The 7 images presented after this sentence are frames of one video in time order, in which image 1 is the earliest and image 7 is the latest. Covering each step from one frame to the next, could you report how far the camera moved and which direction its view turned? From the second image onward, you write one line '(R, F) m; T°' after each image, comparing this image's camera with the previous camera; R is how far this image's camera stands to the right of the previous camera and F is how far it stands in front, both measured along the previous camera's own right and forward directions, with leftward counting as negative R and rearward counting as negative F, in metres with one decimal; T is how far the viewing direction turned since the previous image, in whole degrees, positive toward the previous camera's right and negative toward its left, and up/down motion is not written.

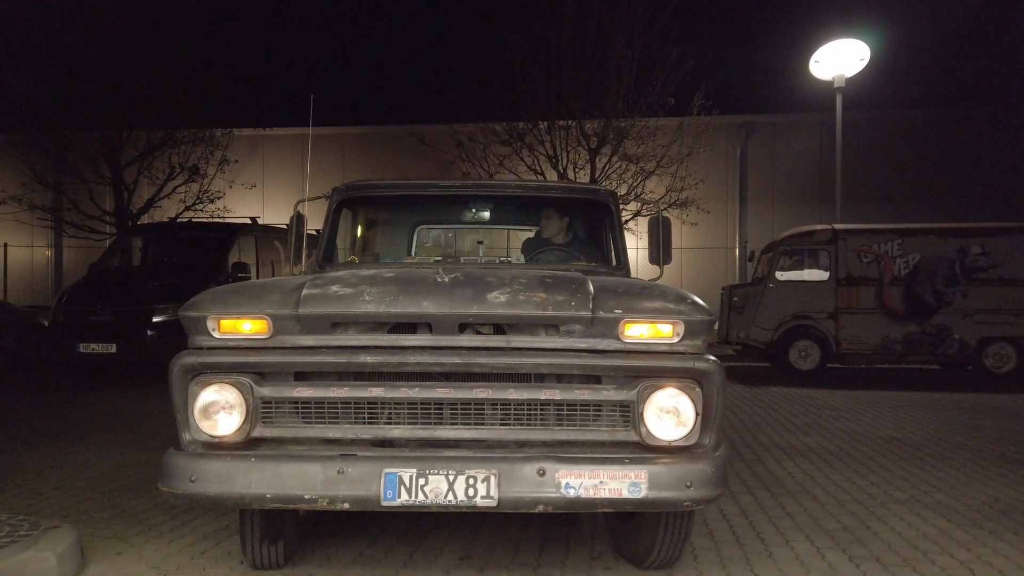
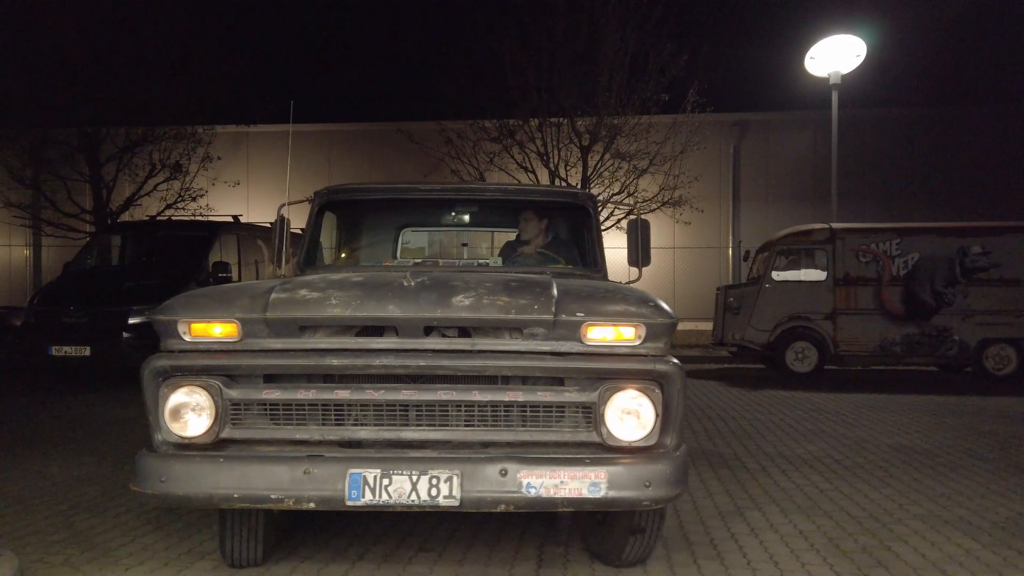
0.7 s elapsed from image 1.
(0.0, +0.4) m; +1°
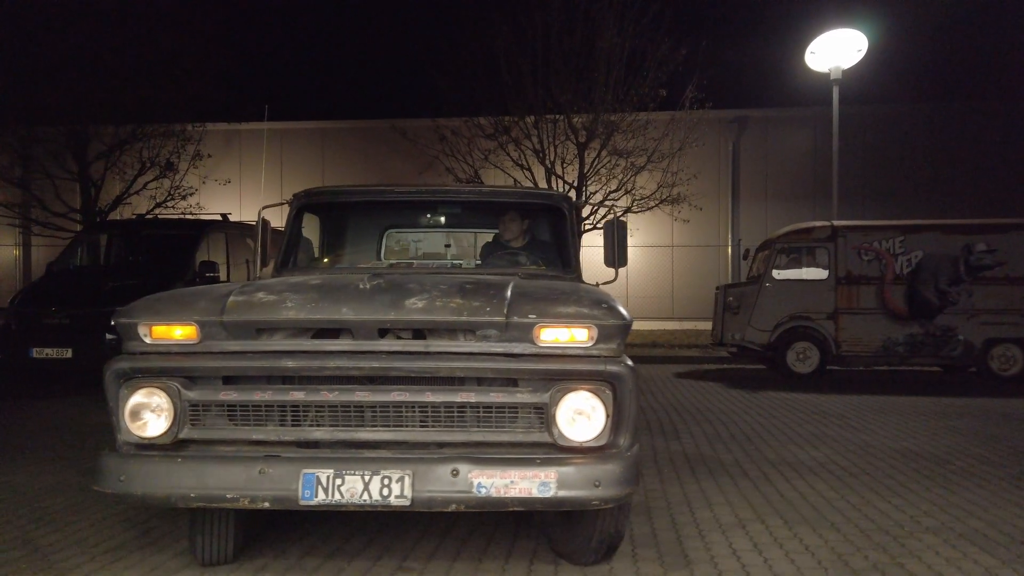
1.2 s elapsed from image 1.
(+0.1, +0.3) m; 0°
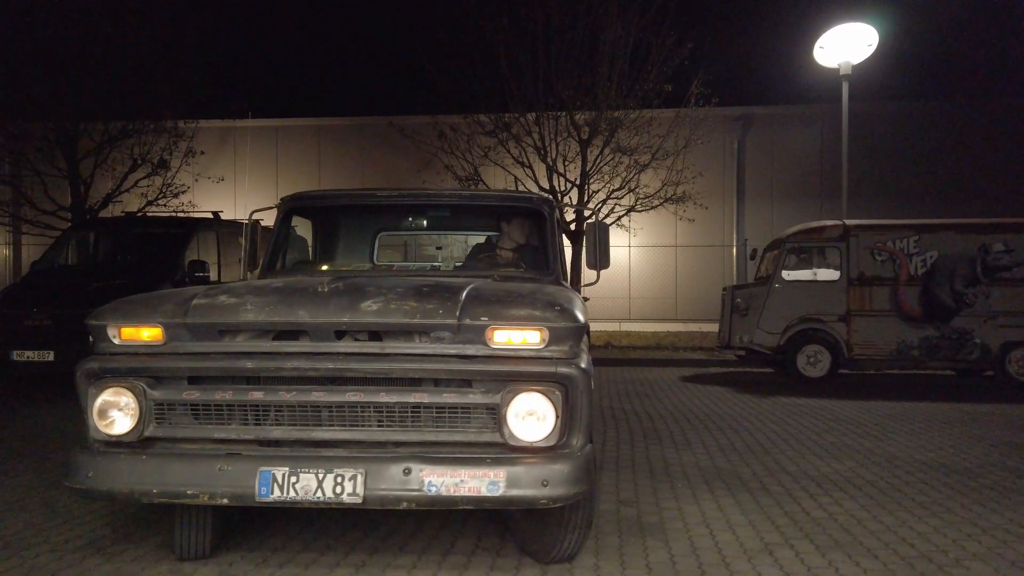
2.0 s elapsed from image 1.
(0.0, +0.5) m; 0°
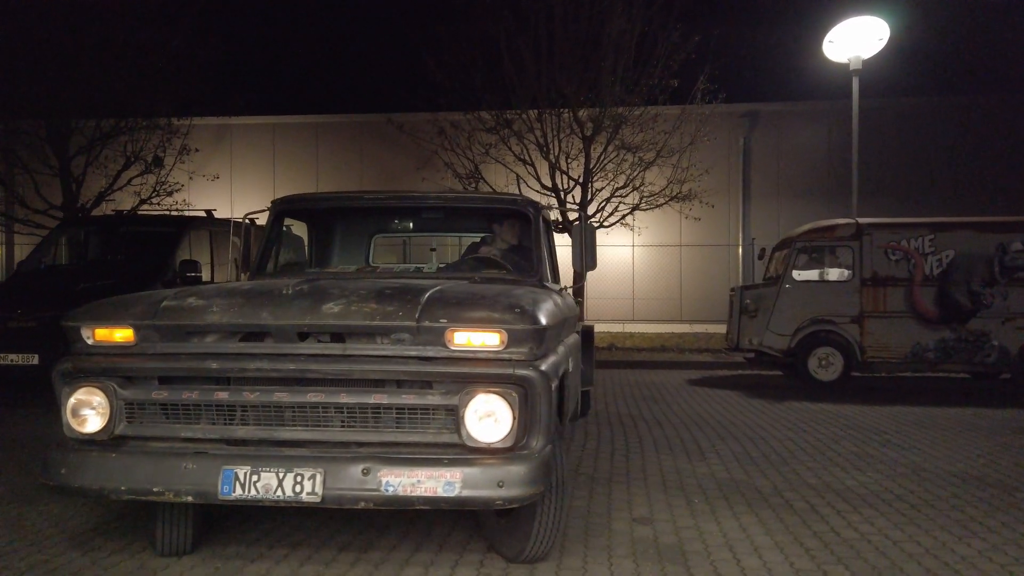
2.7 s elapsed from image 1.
(0.0, +0.5) m; 0°
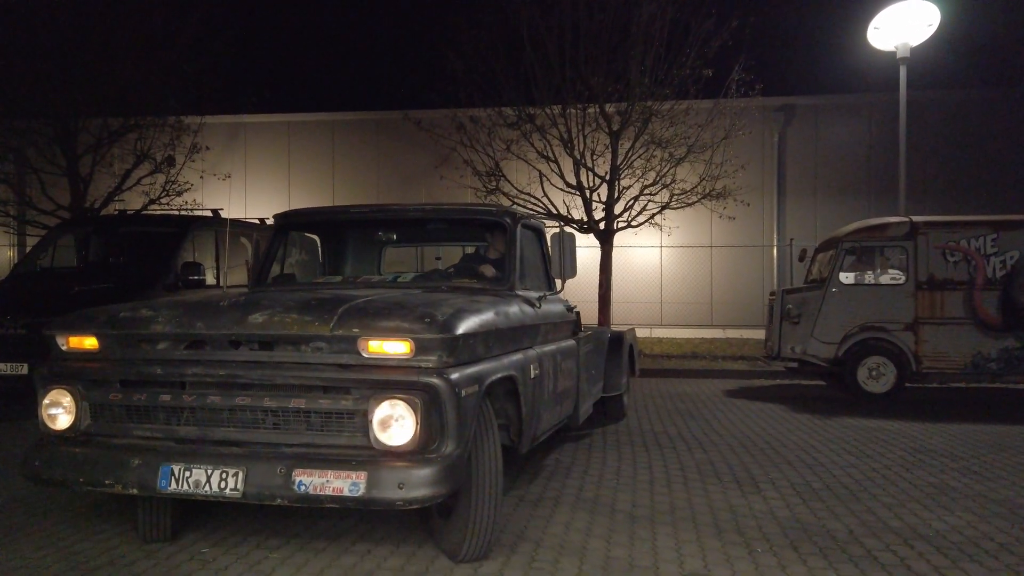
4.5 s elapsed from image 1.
(0.0, +1.0) m; -1°
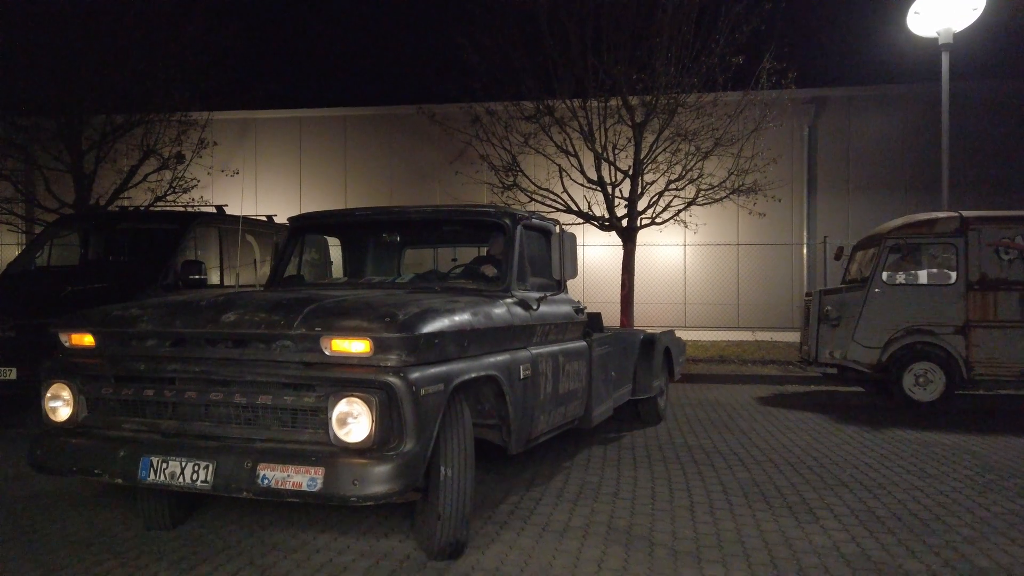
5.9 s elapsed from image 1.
(0.0, +0.8) m; -1°
